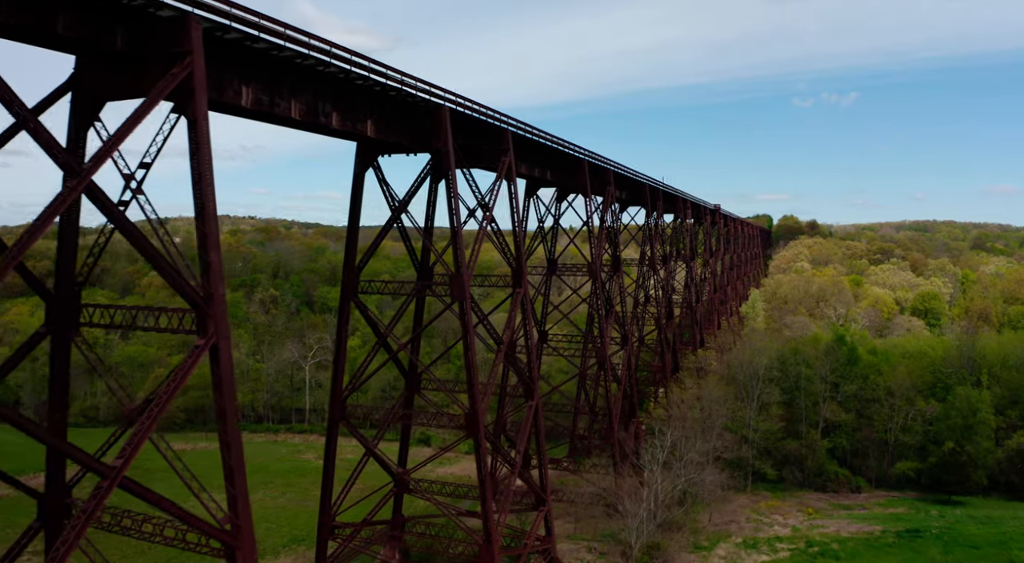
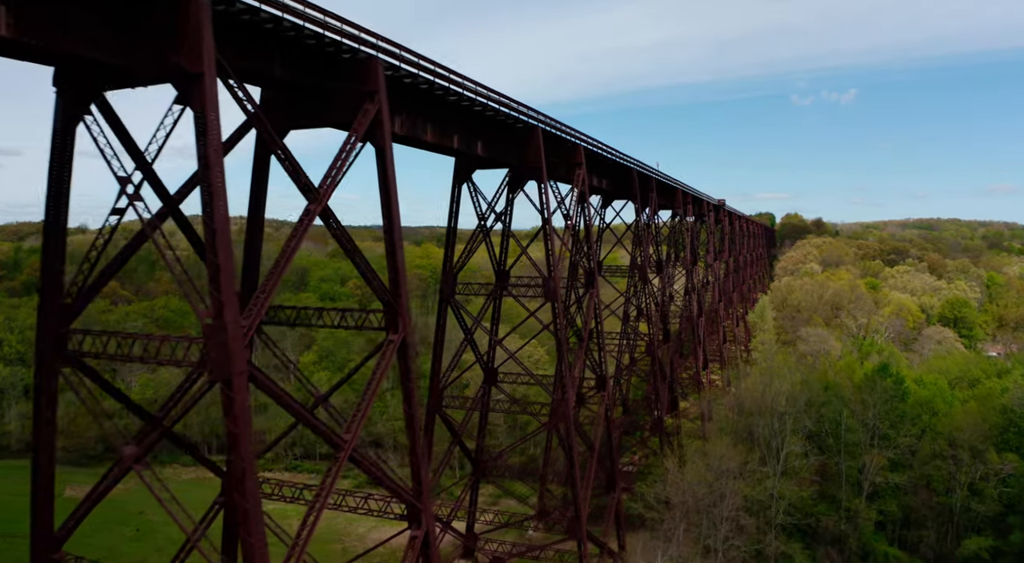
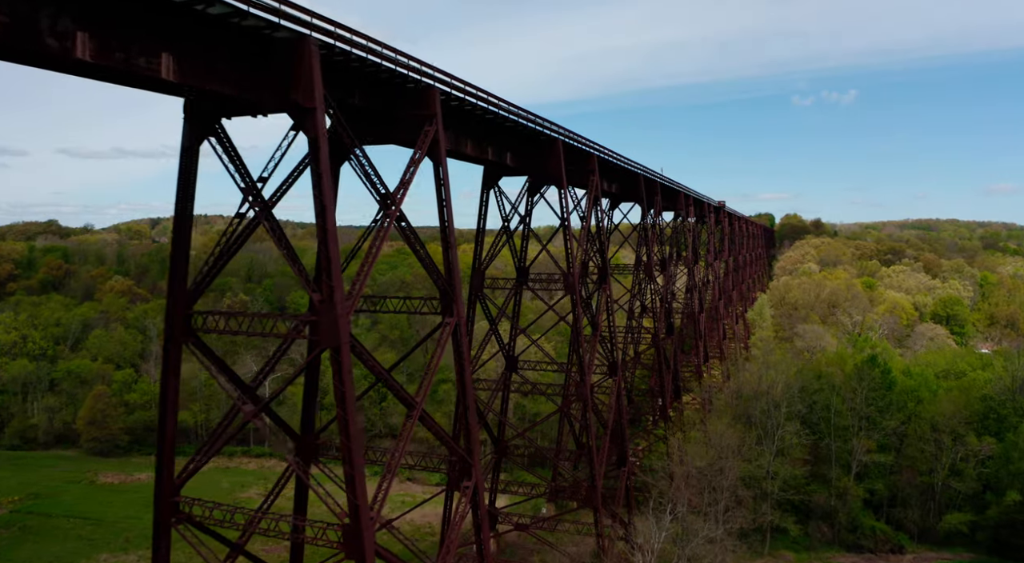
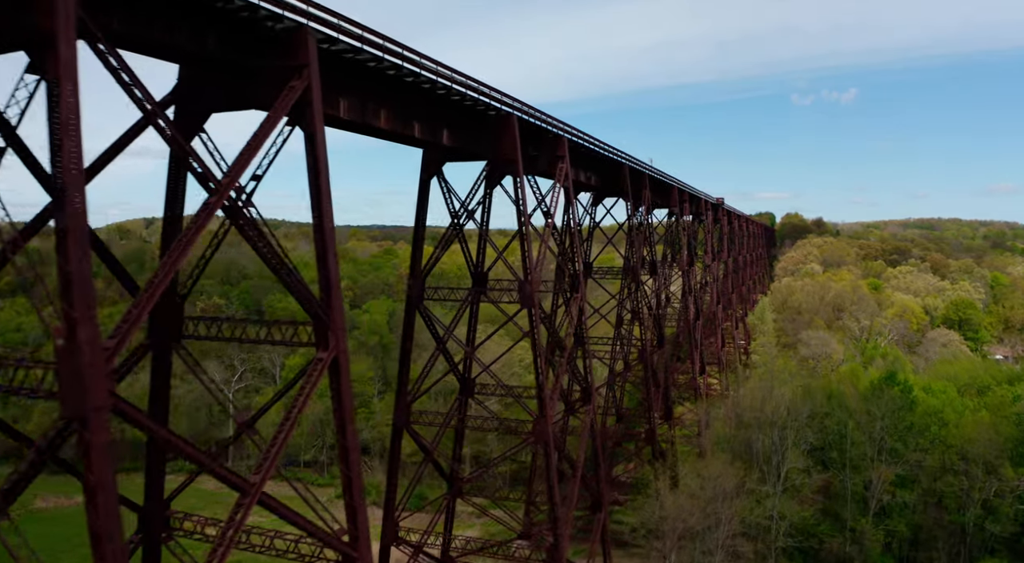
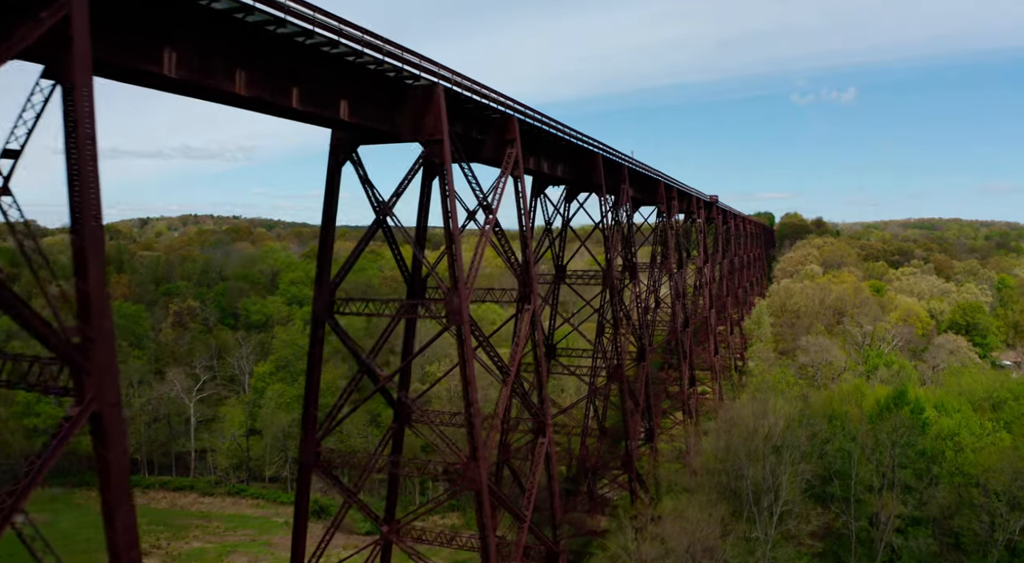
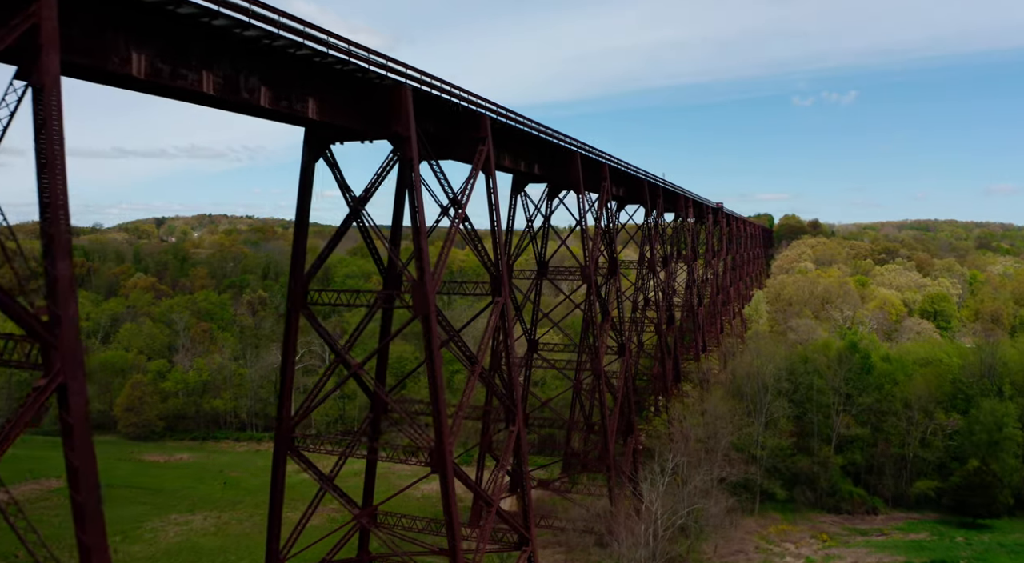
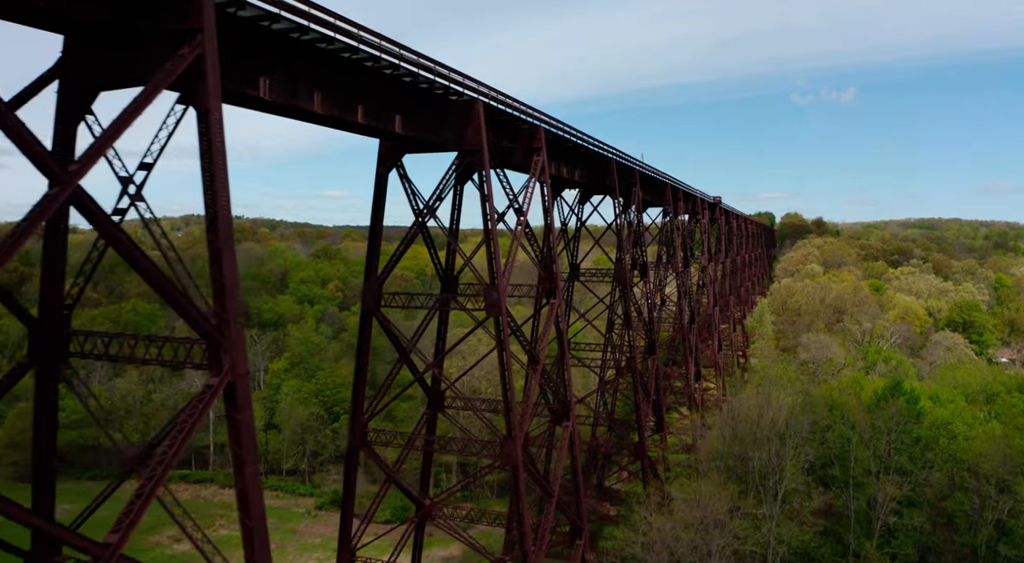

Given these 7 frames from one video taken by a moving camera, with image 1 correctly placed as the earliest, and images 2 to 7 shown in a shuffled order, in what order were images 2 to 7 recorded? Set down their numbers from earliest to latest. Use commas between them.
6, 3, 2, 4, 7, 5
